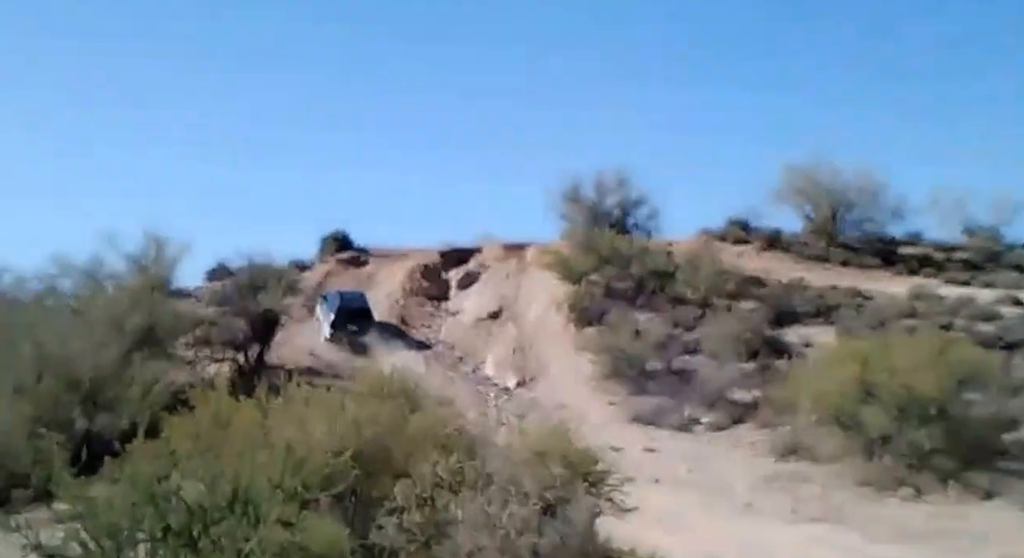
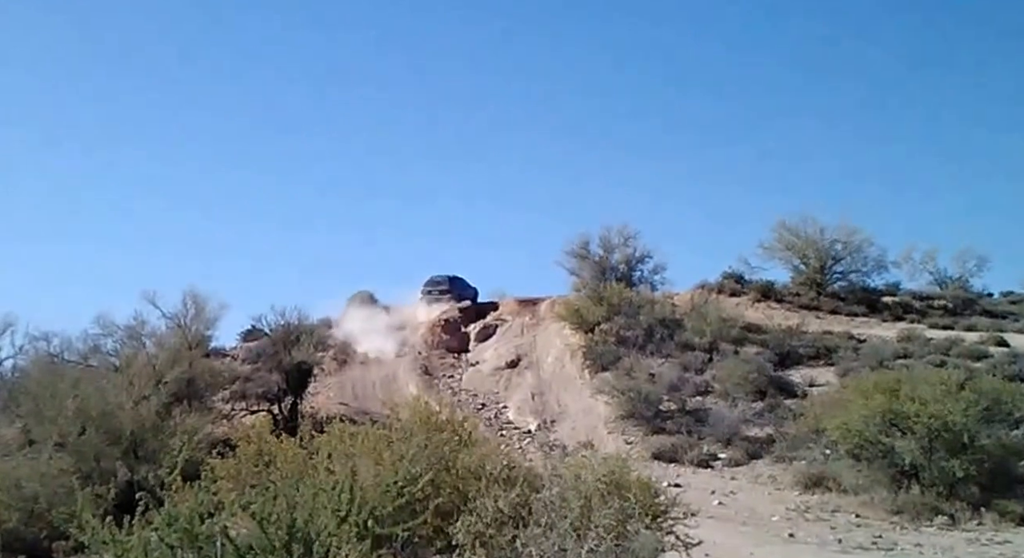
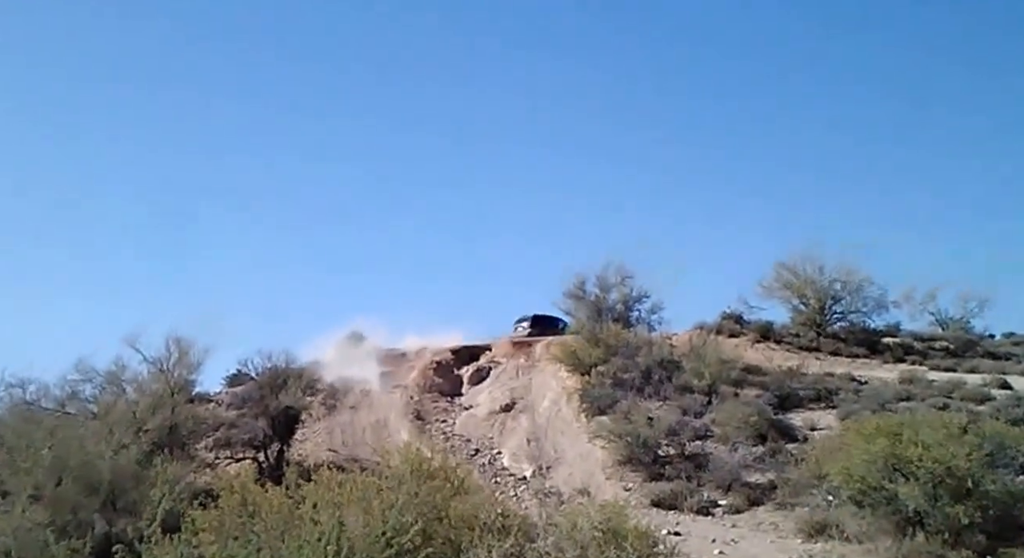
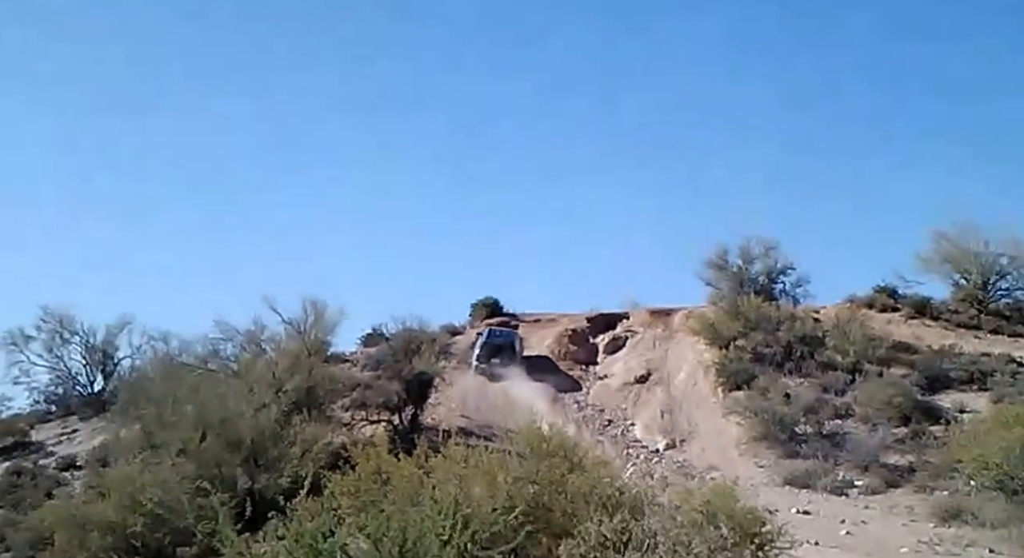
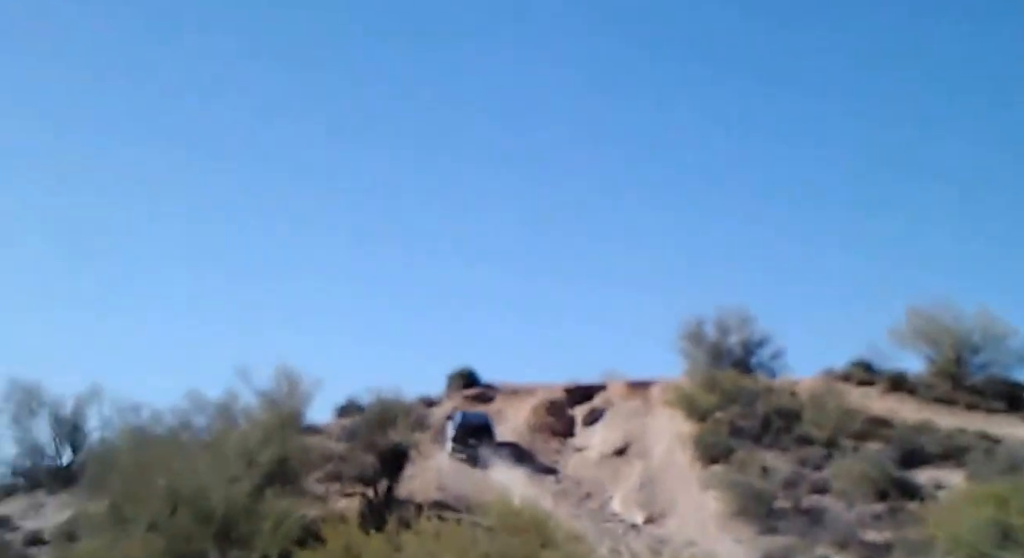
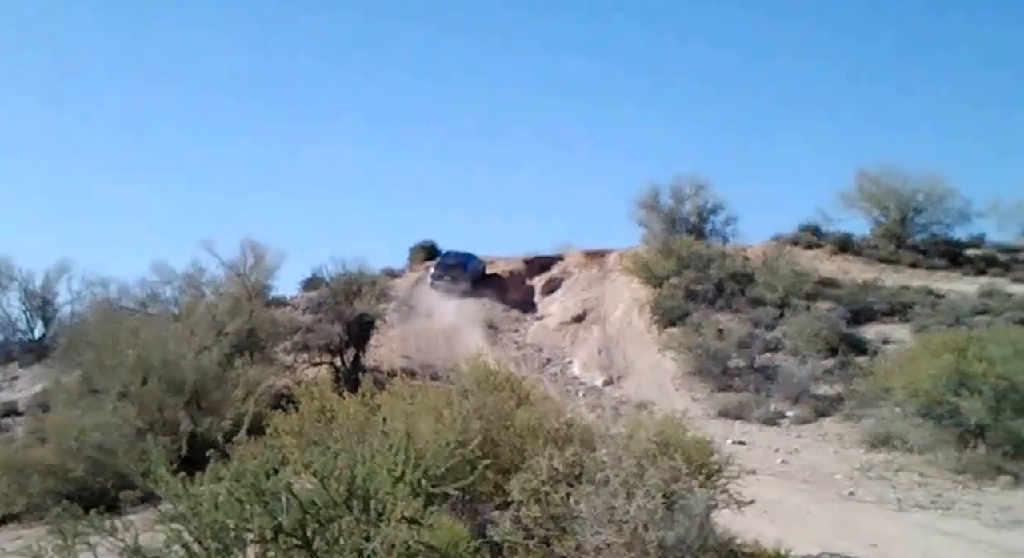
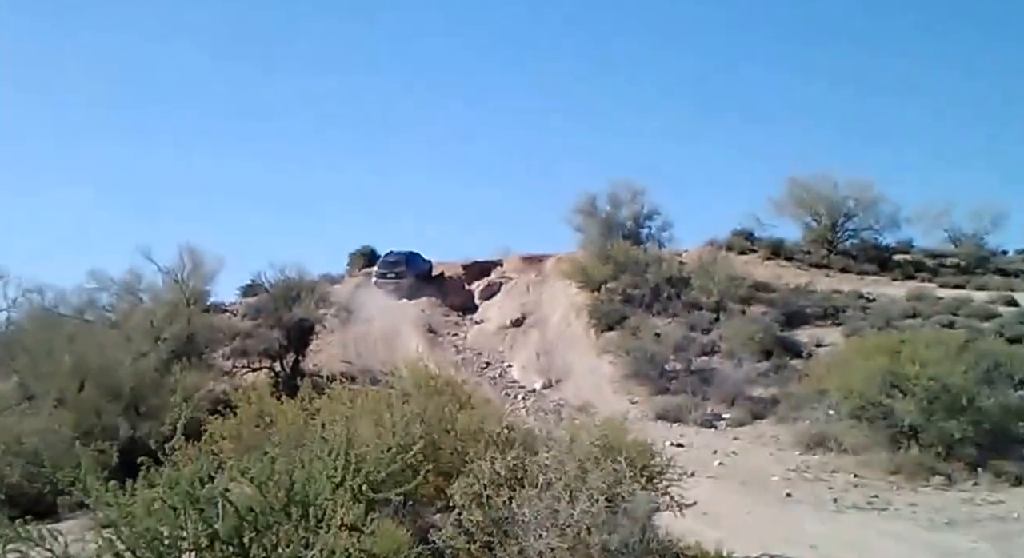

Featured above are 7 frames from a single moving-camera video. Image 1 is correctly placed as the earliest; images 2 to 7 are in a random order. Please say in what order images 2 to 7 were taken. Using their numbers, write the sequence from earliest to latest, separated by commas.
5, 4, 6, 7, 2, 3
